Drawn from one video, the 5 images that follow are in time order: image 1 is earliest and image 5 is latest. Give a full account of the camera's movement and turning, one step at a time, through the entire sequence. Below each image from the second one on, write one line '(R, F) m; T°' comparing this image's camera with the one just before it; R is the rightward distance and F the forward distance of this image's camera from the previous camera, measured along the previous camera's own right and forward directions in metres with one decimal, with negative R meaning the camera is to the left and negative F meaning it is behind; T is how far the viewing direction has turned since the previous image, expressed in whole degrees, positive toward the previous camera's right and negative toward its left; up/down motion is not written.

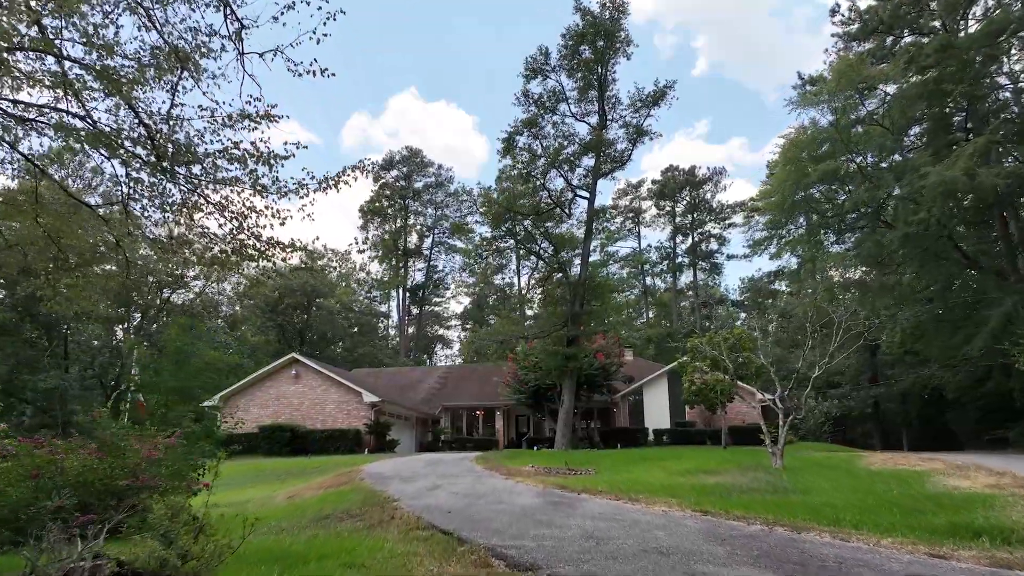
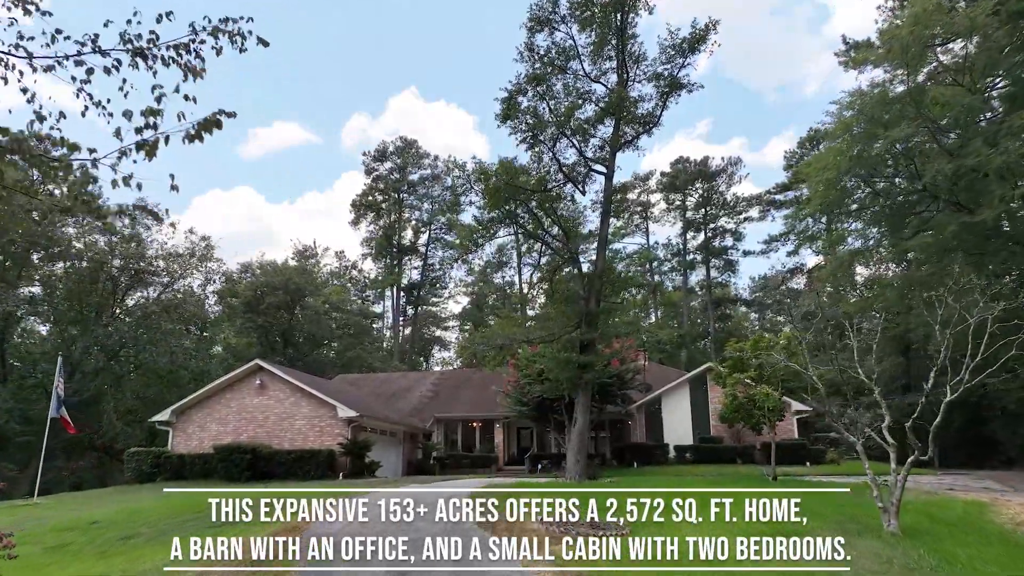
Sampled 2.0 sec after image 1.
(0.0, +3.3) m; 0°
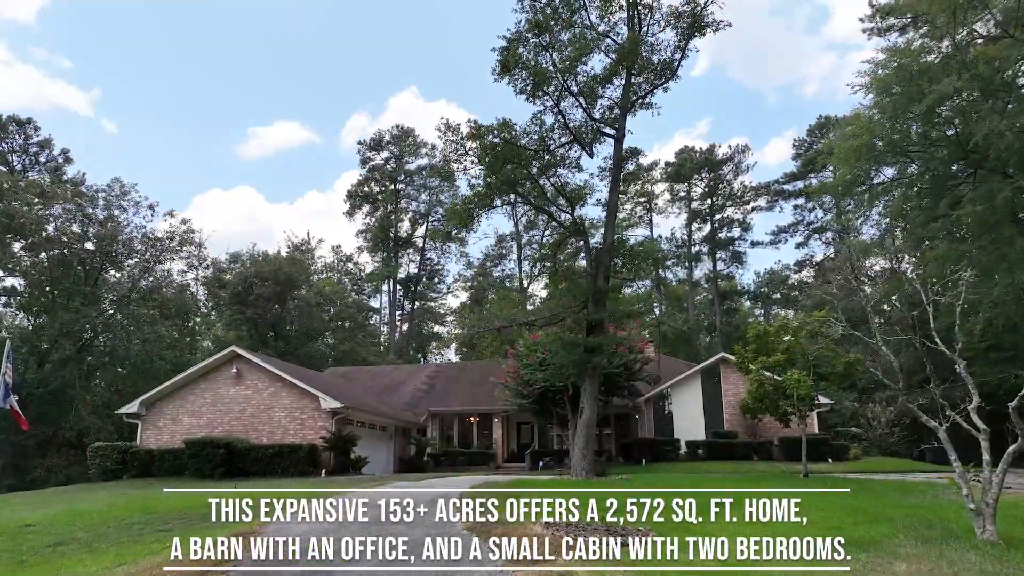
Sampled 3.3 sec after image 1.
(0.0, +1.6) m; 0°
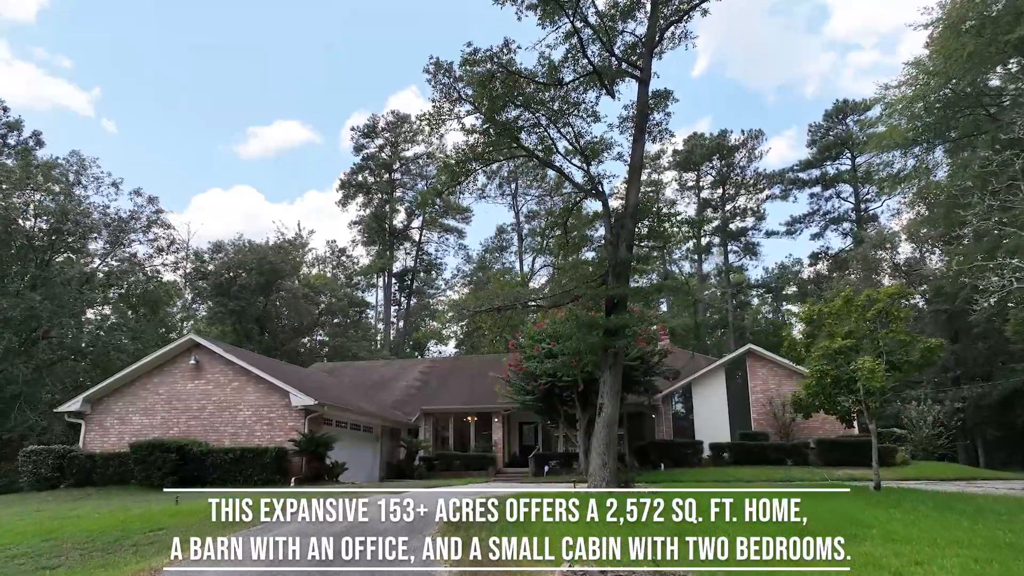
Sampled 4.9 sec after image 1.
(-0.1, +2.4) m; 0°
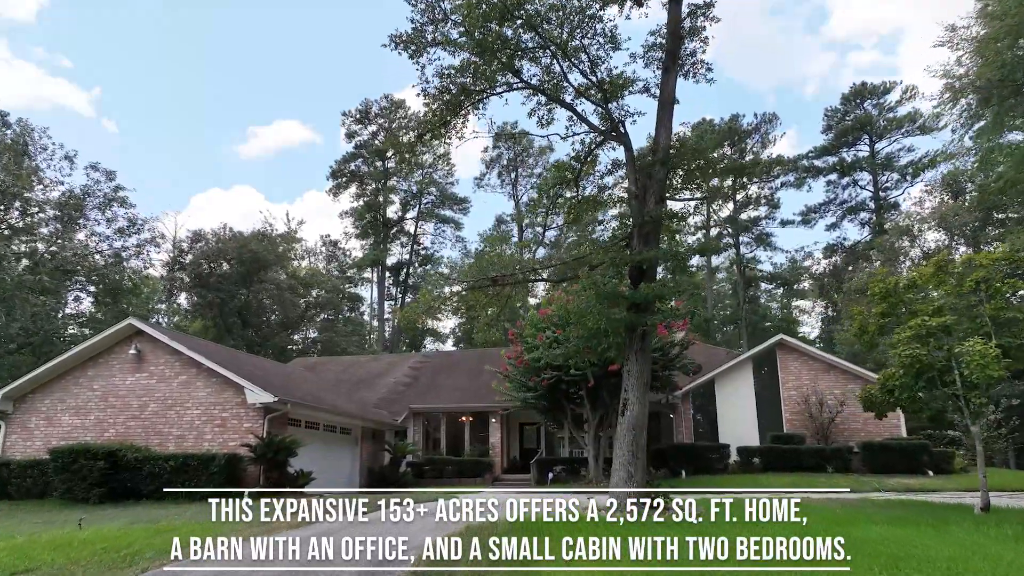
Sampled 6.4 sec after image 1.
(0.0, +2.4) m; 0°
